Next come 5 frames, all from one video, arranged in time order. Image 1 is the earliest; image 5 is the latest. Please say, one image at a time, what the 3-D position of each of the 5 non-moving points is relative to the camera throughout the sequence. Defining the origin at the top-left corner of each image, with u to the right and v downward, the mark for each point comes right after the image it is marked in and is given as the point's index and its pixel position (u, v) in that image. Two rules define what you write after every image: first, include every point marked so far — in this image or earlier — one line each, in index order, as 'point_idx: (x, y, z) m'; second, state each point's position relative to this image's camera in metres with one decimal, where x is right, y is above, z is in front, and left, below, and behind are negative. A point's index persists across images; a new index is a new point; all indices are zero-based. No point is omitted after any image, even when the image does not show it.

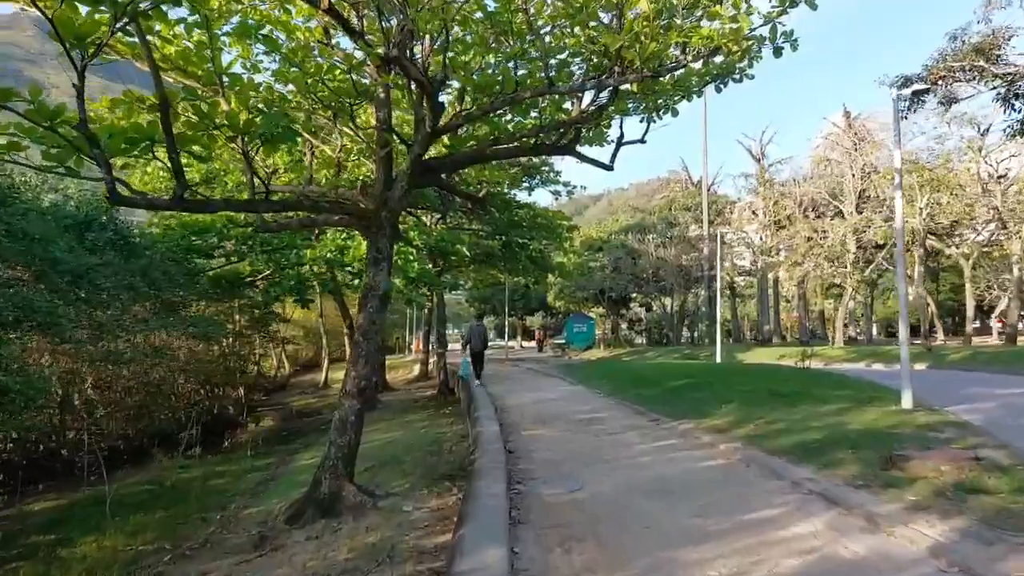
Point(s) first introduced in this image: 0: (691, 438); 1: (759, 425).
0: (+3.1, -2.6, +8.6) m
1: (+4.5, -2.5, +8.8) m
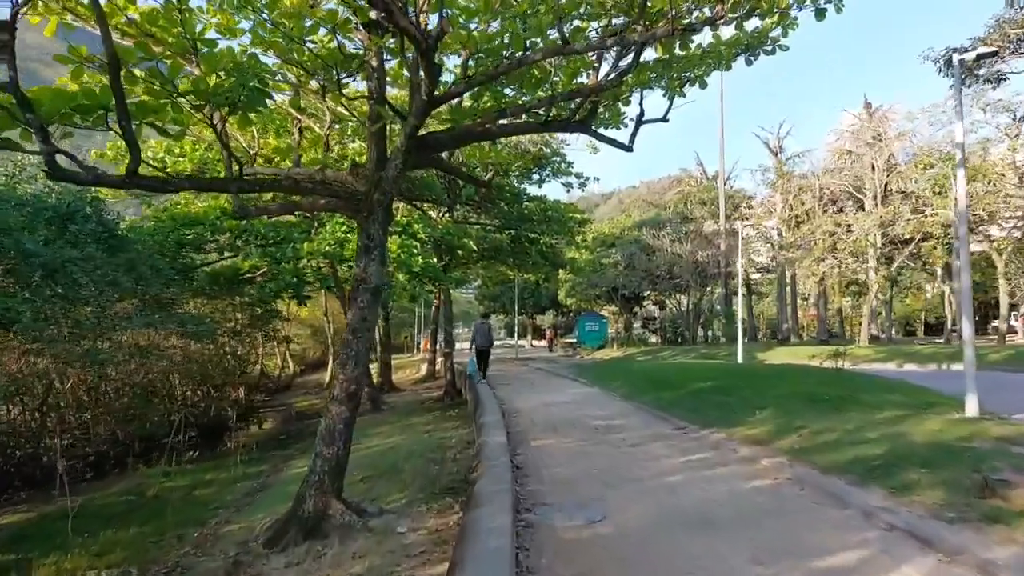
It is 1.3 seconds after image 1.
0: (+3.3, -2.5, +7.5) m
1: (+4.6, -2.3, +7.7) m
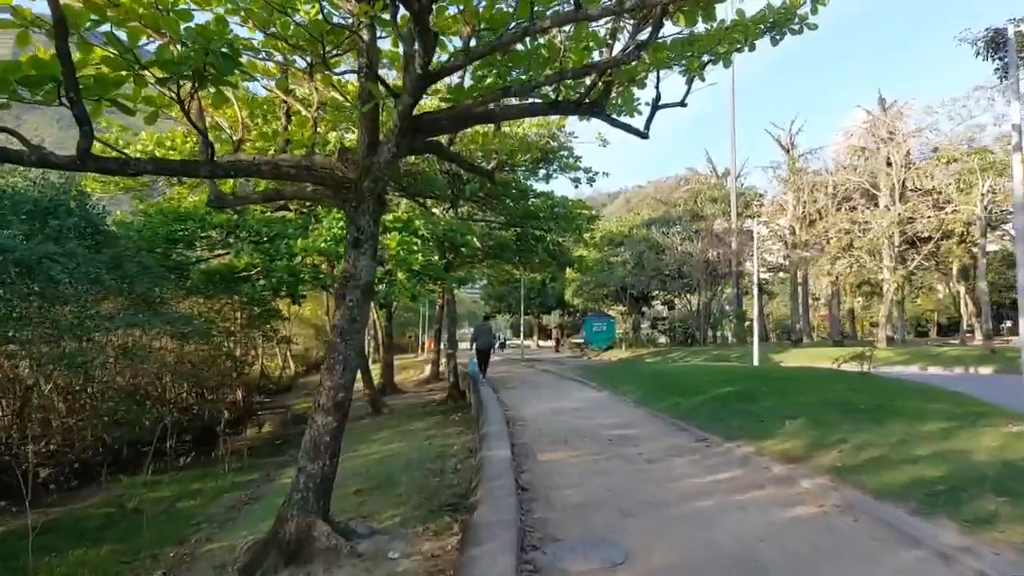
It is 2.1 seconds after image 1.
0: (+3.3, -2.5, +6.7) m
1: (+4.7, -2.3, +6.9) m
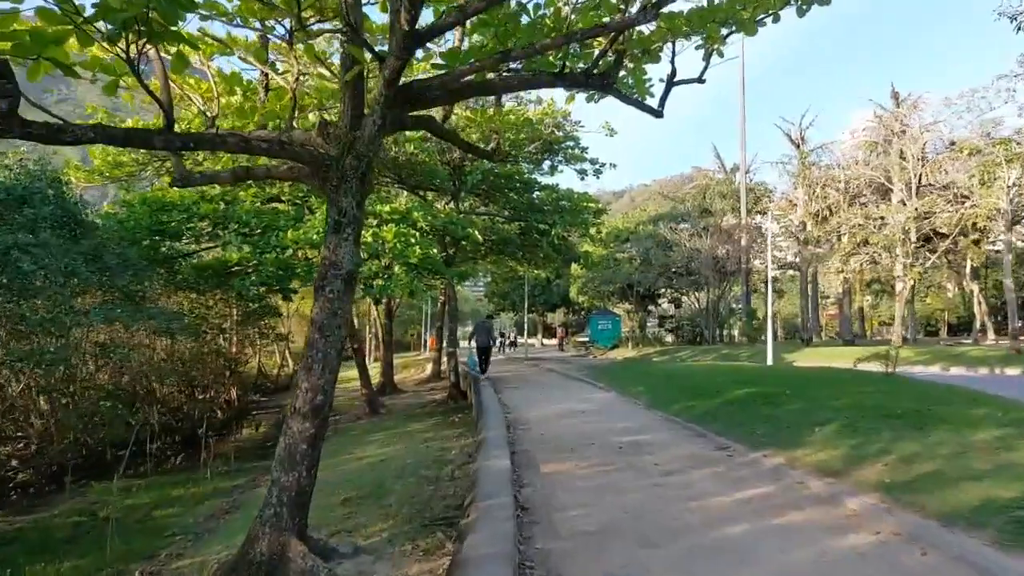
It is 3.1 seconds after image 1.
0: (+3.3, -2.3, +5.9) m
1: (+4.7, -2.2, +6.1) m
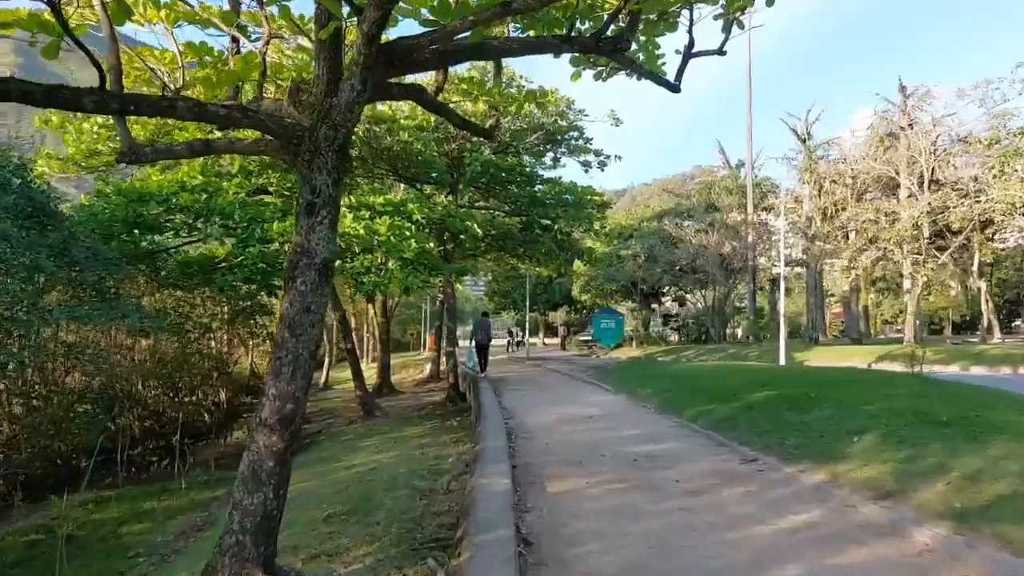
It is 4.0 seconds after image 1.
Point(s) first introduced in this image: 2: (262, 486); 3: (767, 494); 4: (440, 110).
0: (+3.3, -2.2, +5.0) m
1: (+4.7, -2.1, +5.2) m
2: (-2.6, -2.0, +5.0) m
3: (+2.8, -2.3, +5.5) m
4: (-1.0, +2.4, +6.5) m
